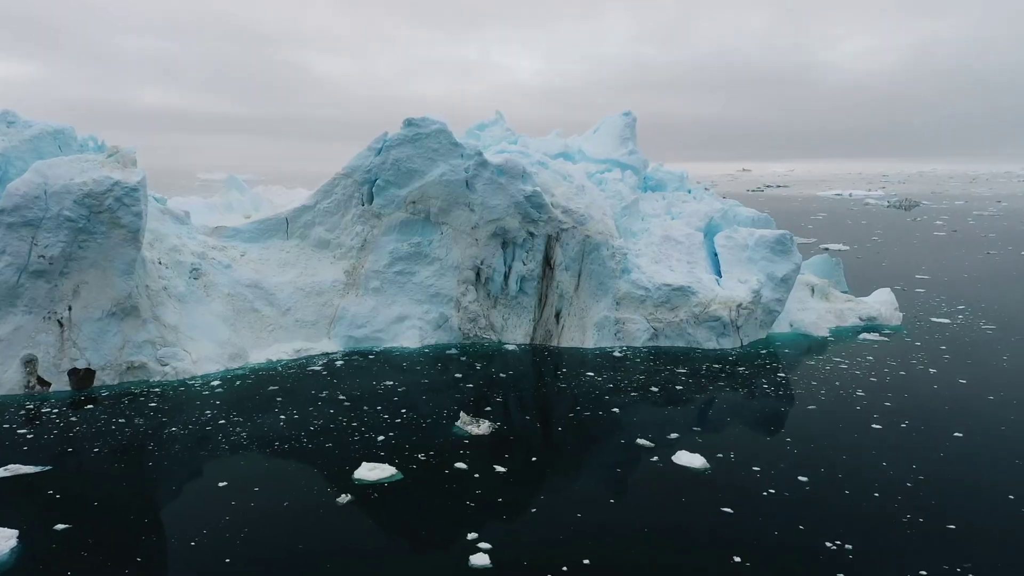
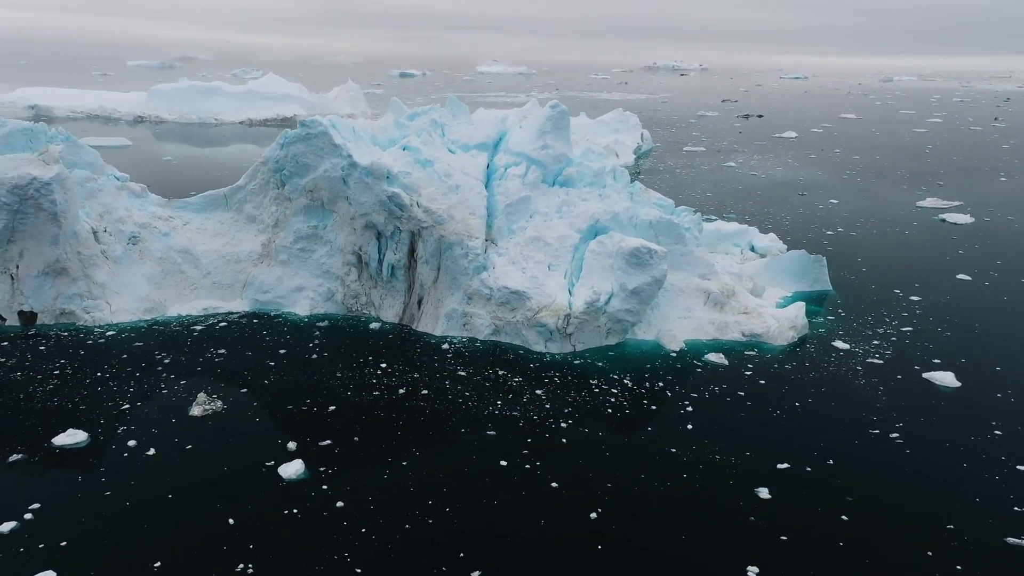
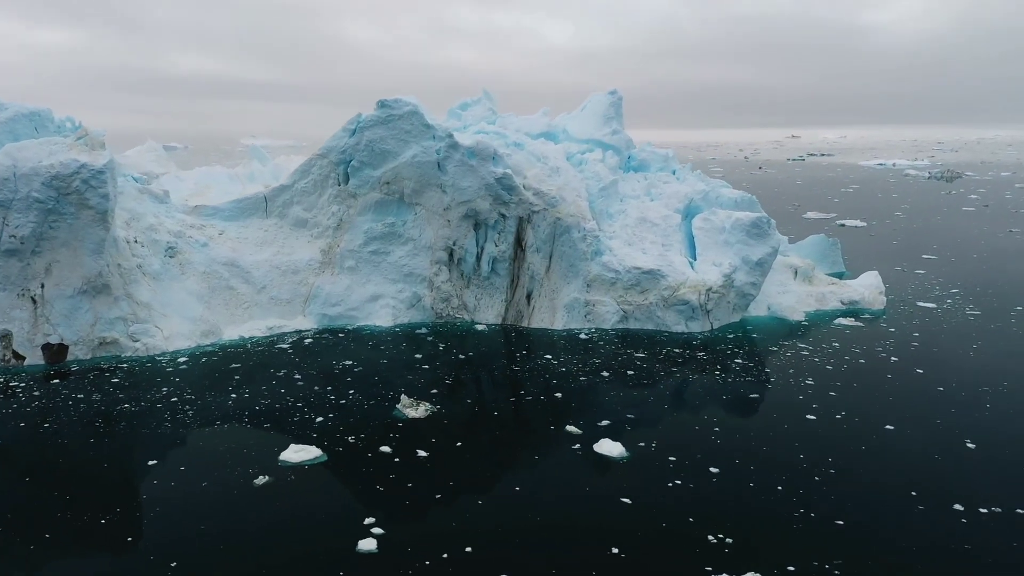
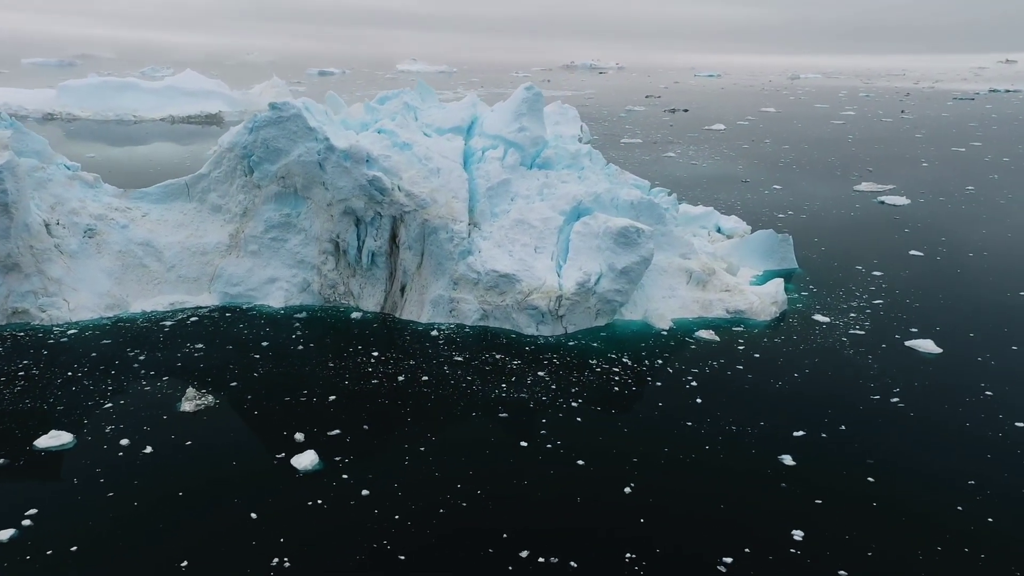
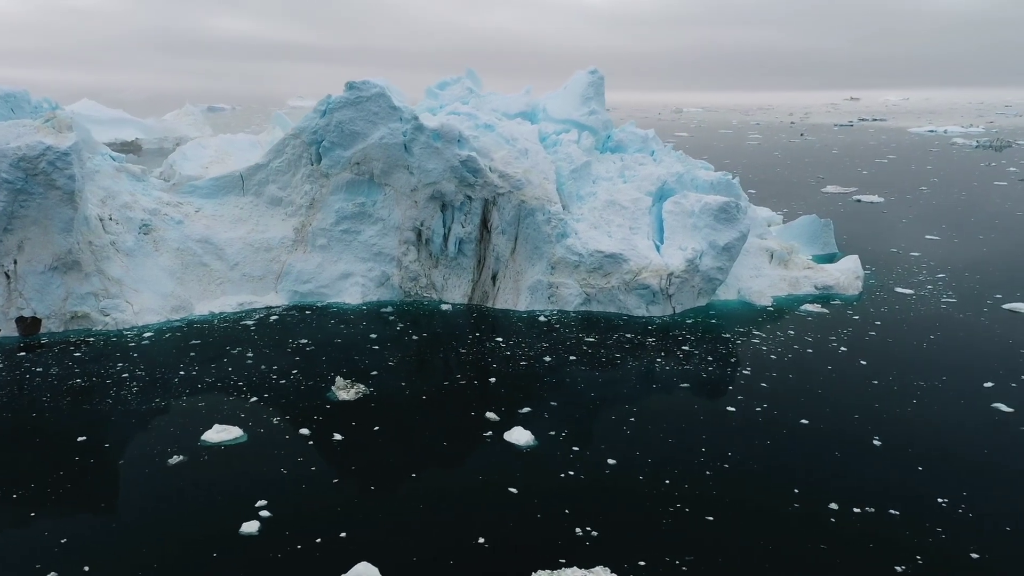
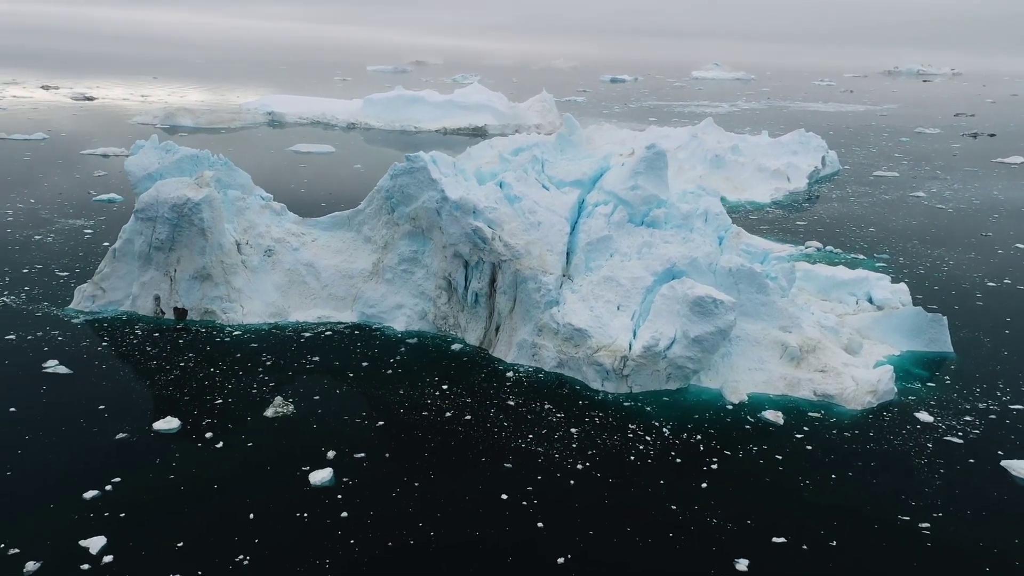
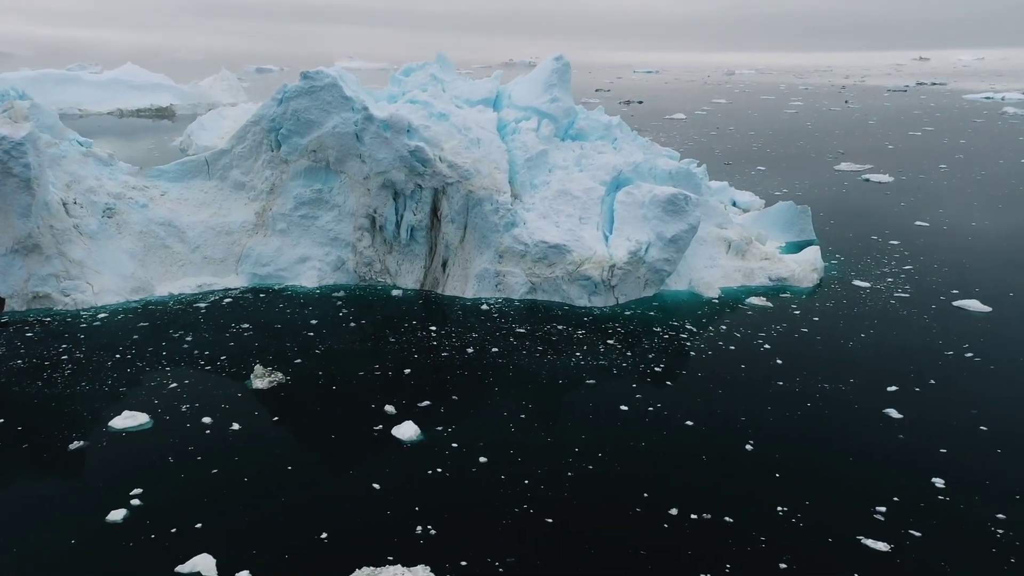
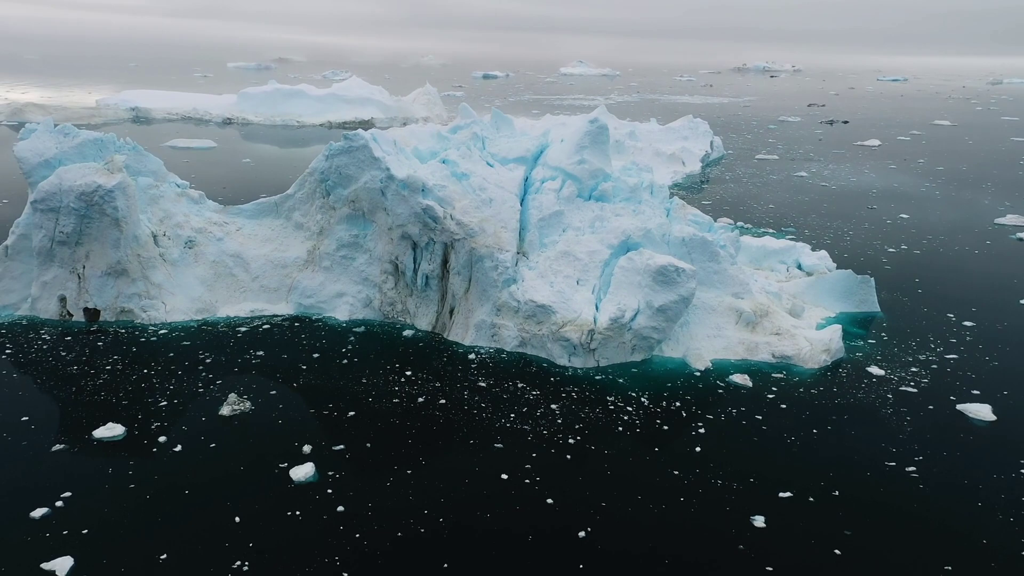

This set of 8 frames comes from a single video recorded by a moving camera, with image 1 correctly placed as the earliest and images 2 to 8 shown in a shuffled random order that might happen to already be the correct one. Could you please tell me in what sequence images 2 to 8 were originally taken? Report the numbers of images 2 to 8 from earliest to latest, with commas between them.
3, 5, 7, 4, 2, 8, 6
